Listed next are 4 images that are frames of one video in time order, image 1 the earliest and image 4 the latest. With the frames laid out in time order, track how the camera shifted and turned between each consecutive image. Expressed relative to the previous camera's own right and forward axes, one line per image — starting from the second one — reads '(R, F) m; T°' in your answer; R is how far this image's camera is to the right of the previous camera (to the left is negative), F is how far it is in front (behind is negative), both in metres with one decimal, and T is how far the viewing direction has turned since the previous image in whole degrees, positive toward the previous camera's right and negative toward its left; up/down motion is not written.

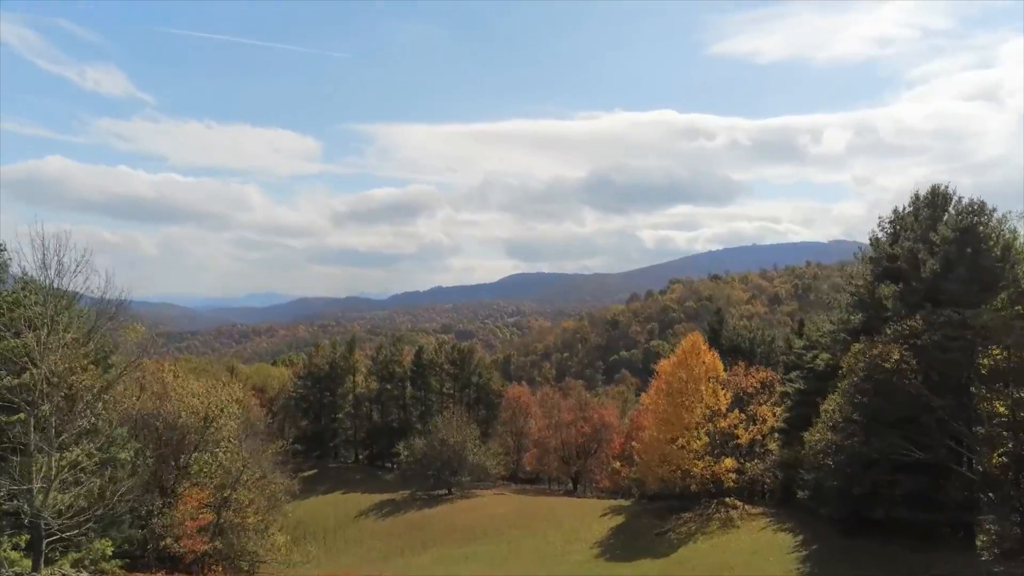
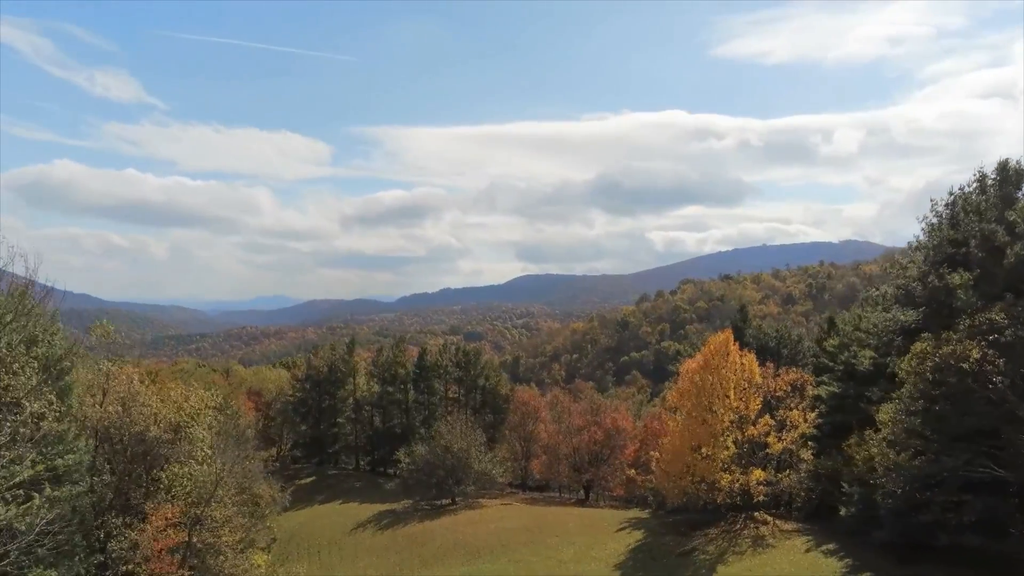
(+0.1, +3.2) m; -1°
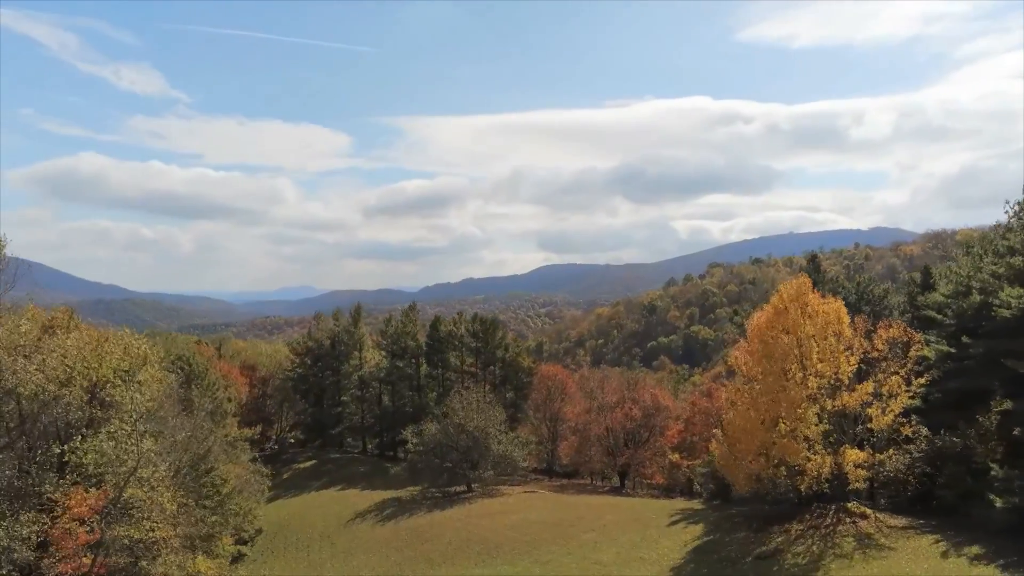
(-0.1, +7.2) m; -2°
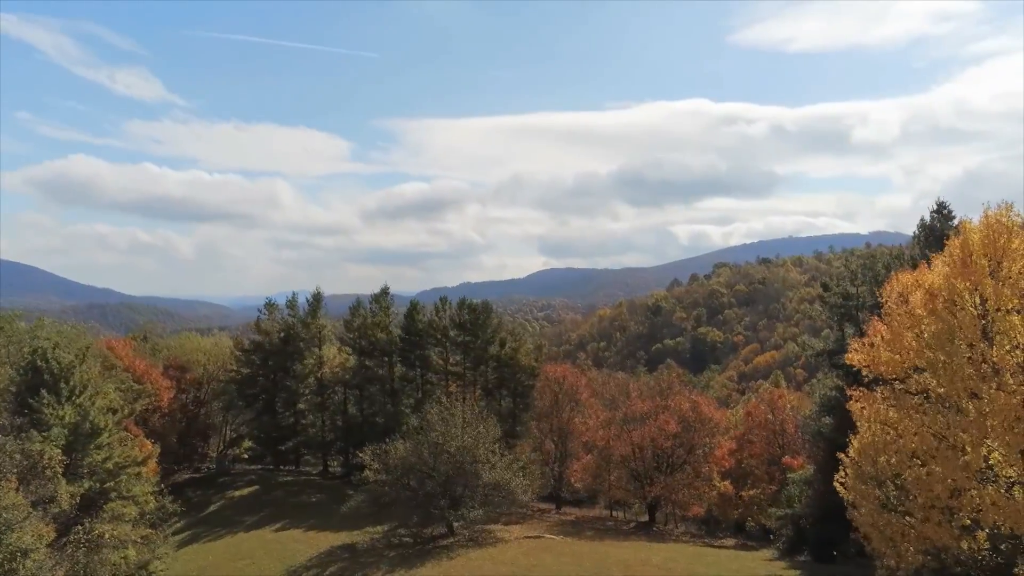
(+0.2, +11.3) m; 0°
